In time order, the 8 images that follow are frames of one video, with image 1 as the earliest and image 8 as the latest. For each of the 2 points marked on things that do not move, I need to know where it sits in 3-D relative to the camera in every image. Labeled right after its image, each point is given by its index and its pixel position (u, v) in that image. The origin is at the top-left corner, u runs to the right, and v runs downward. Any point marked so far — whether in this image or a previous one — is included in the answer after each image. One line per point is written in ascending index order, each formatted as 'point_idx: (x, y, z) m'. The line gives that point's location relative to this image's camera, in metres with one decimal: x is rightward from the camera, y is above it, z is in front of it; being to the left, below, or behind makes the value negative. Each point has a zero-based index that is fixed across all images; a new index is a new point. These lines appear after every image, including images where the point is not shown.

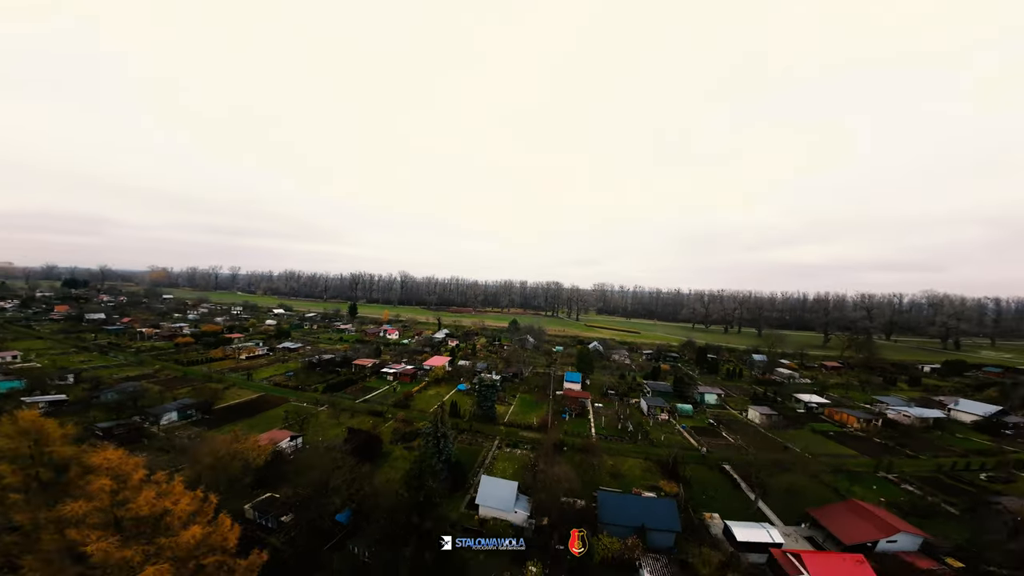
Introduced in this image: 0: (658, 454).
0: (+7.8, -8.7, +18.9) m
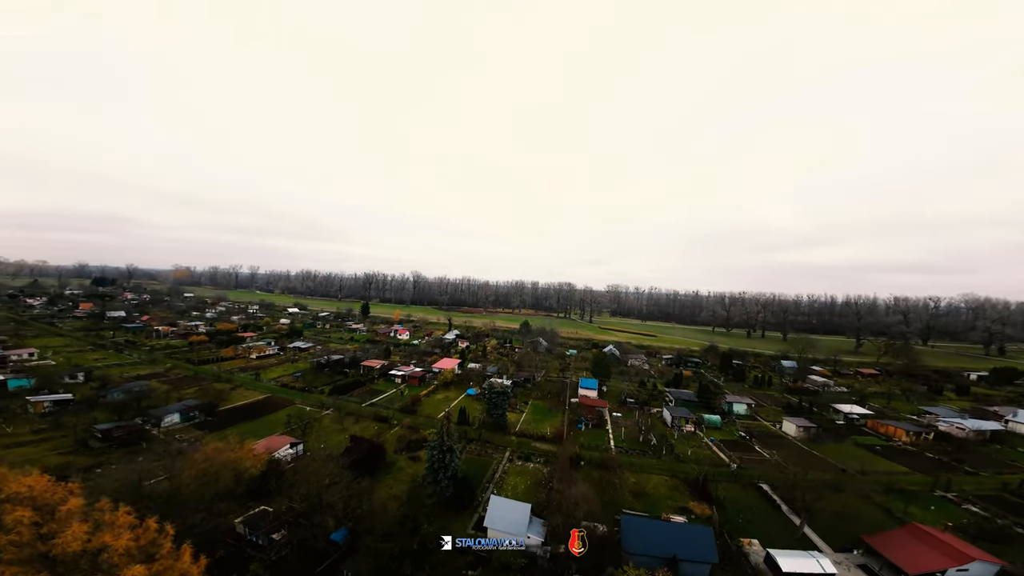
0: (+8.4, -8.7, +17.4) m
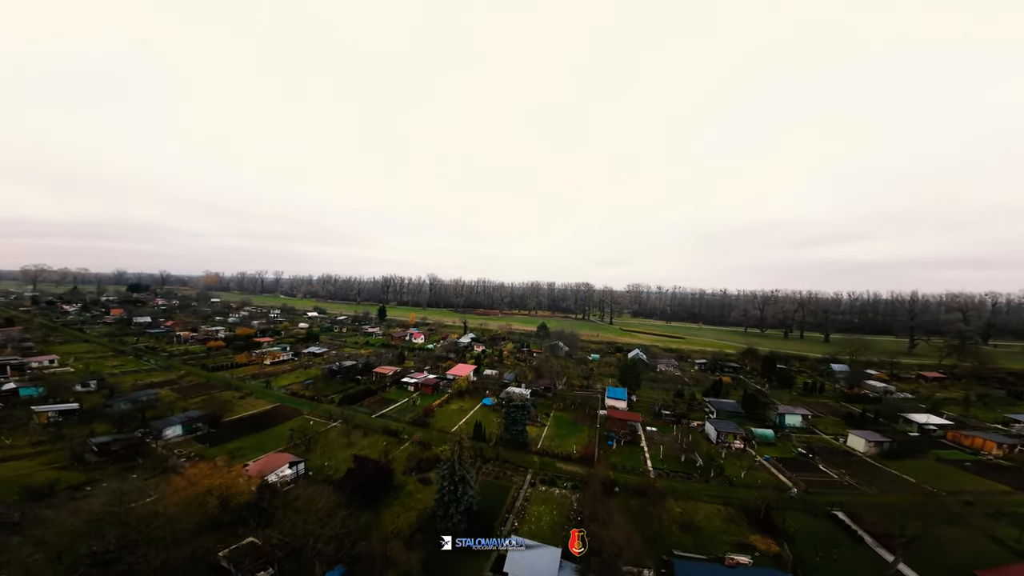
0: (+9.3, -8.6, +15.0) m
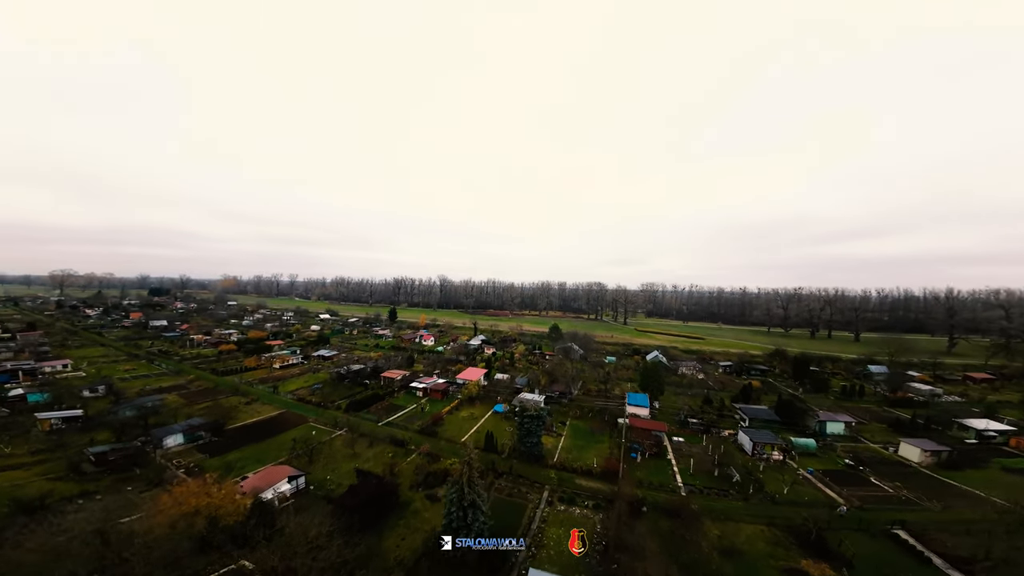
0: (+9.9, -8.5, +13.4) m
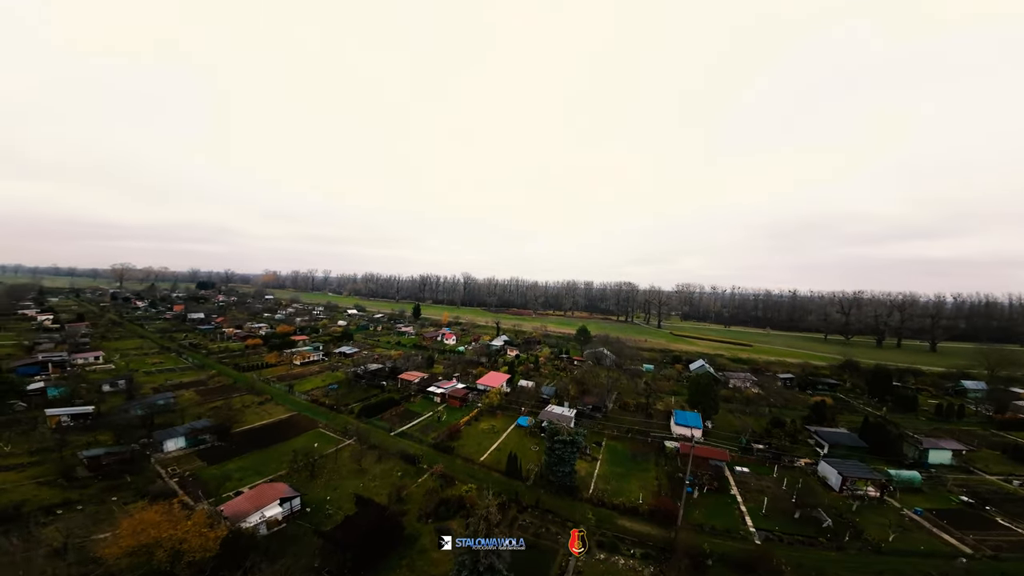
0: (+10.7, -8.6, +10.2) m
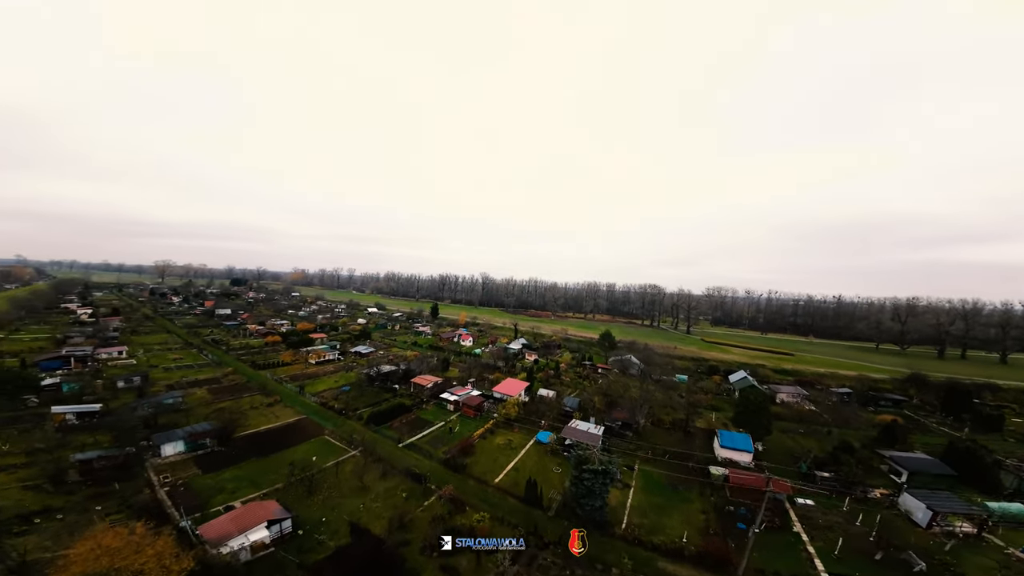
0: (+11.0, -8.7, +7.6) m
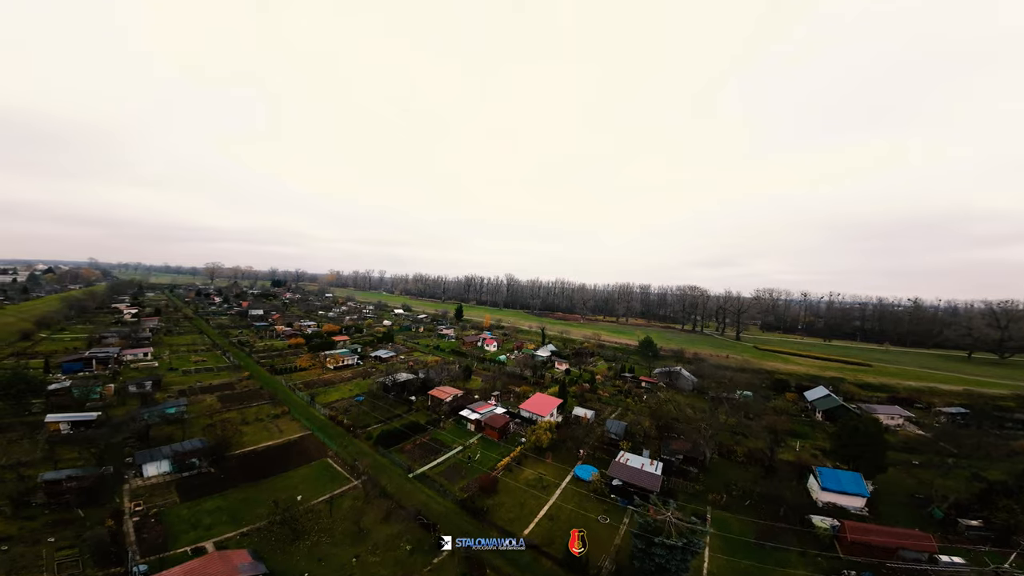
0: (+11.6, -8.6, +3.5) m
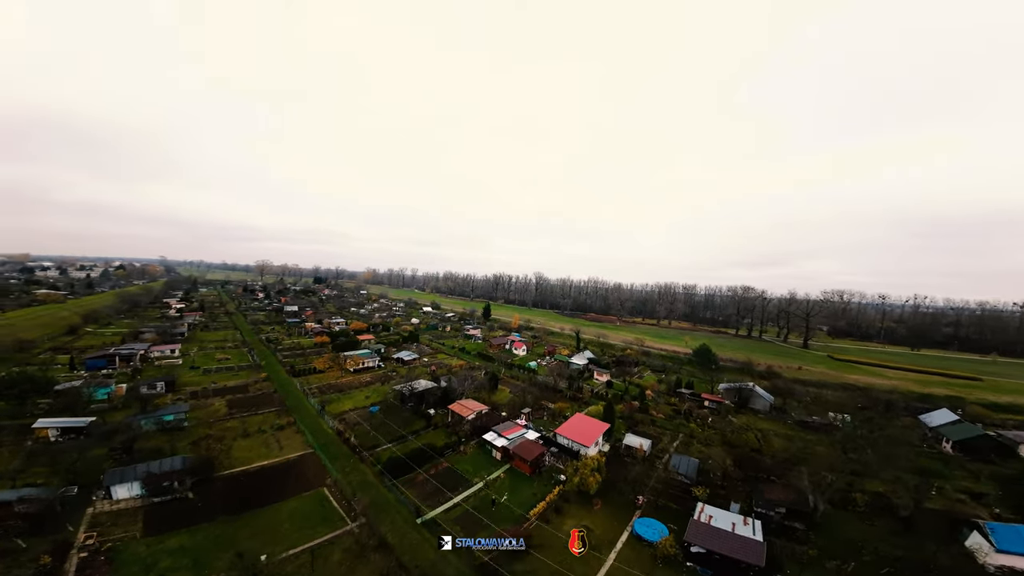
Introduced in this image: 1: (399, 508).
0: (+11.7, -8.6, -1.1) m
1: (-4.0, -7.8, +13.0) m
